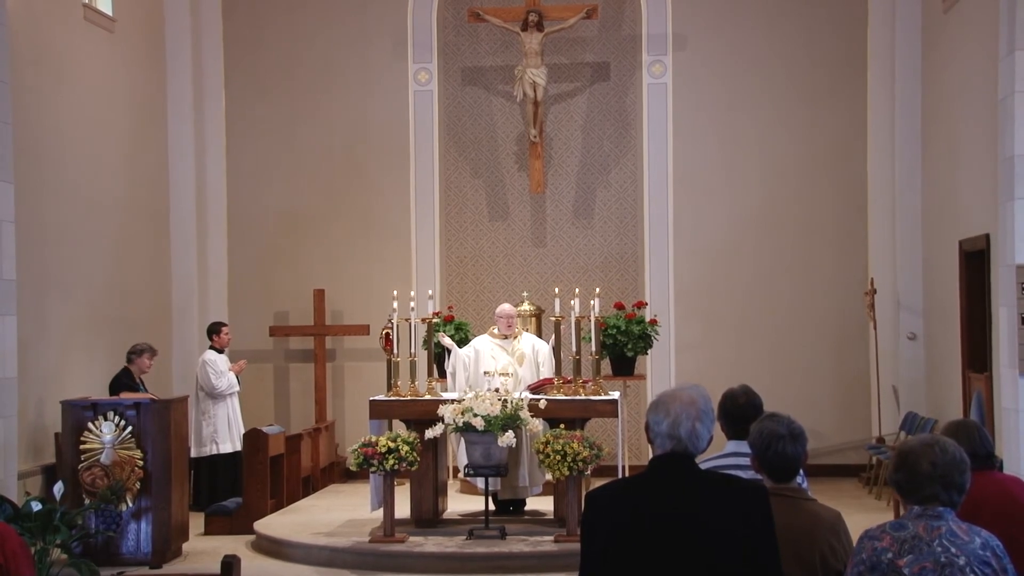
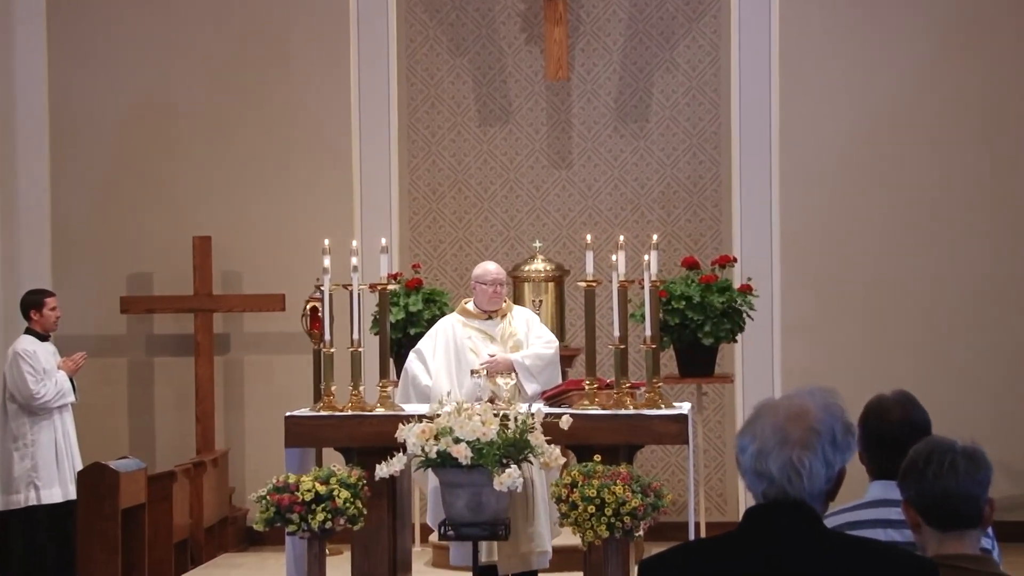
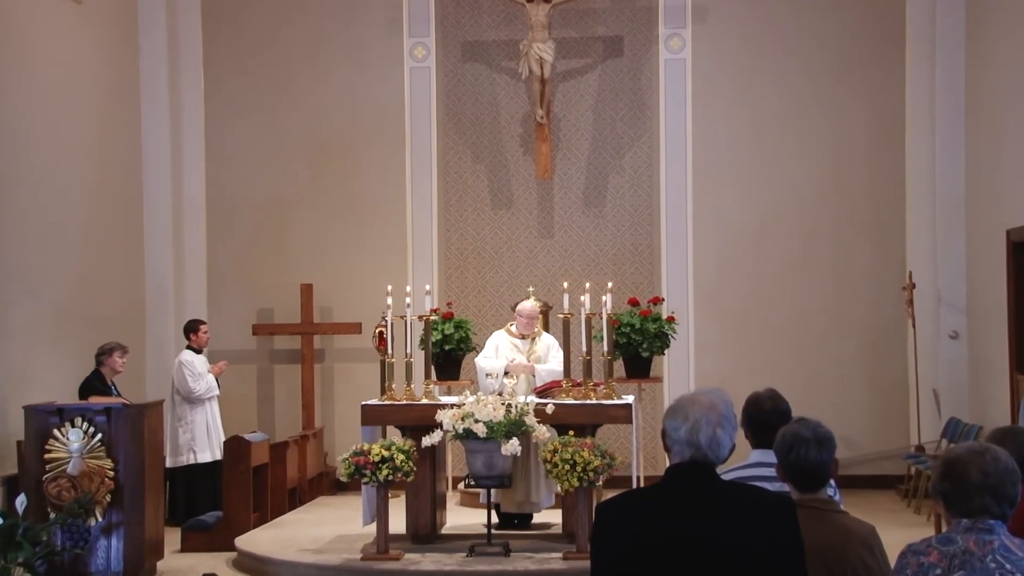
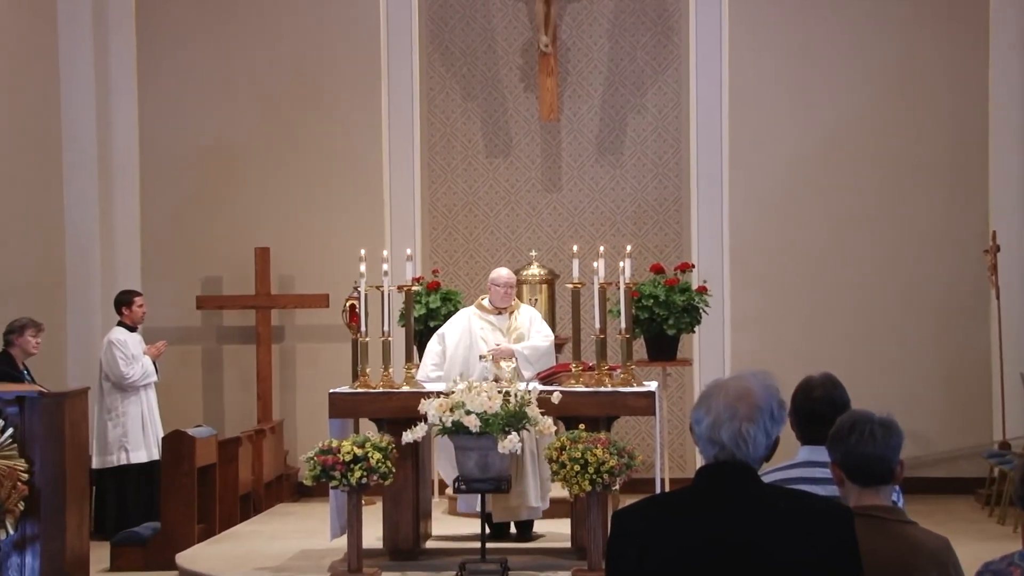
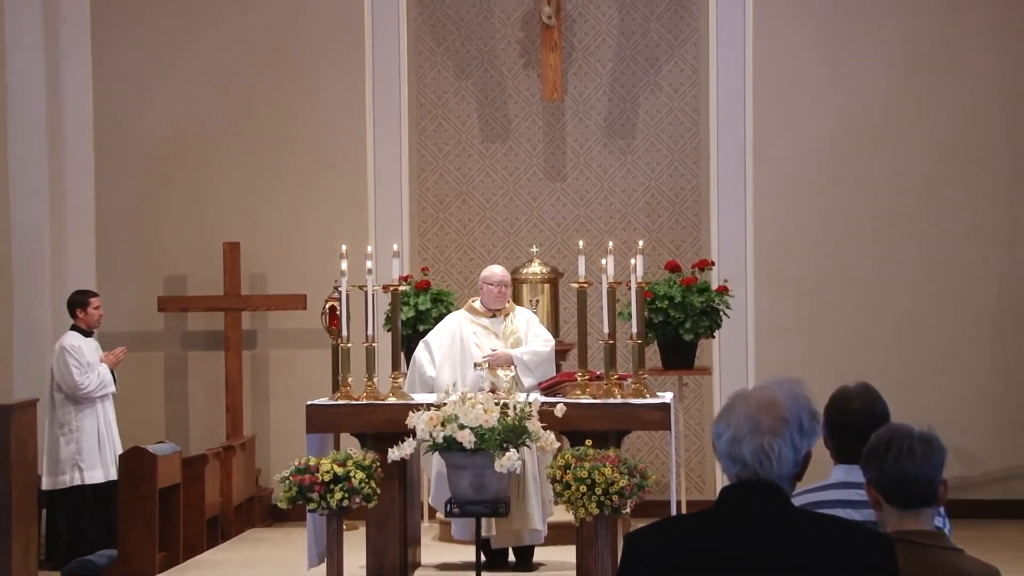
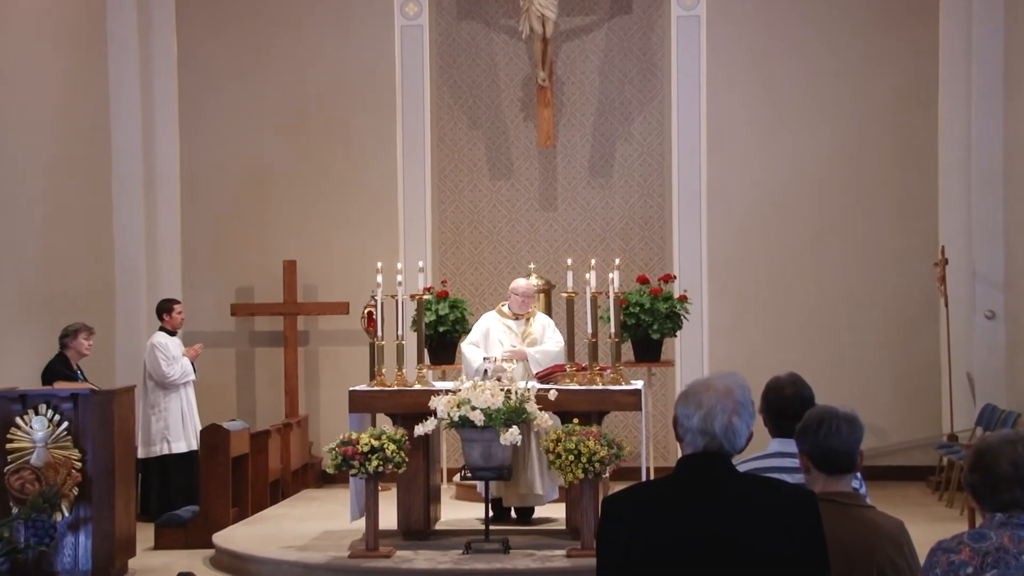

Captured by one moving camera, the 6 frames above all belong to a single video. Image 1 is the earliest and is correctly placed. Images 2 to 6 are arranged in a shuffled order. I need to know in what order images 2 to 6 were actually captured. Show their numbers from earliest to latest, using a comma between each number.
3, 6, 4, 5, 2
